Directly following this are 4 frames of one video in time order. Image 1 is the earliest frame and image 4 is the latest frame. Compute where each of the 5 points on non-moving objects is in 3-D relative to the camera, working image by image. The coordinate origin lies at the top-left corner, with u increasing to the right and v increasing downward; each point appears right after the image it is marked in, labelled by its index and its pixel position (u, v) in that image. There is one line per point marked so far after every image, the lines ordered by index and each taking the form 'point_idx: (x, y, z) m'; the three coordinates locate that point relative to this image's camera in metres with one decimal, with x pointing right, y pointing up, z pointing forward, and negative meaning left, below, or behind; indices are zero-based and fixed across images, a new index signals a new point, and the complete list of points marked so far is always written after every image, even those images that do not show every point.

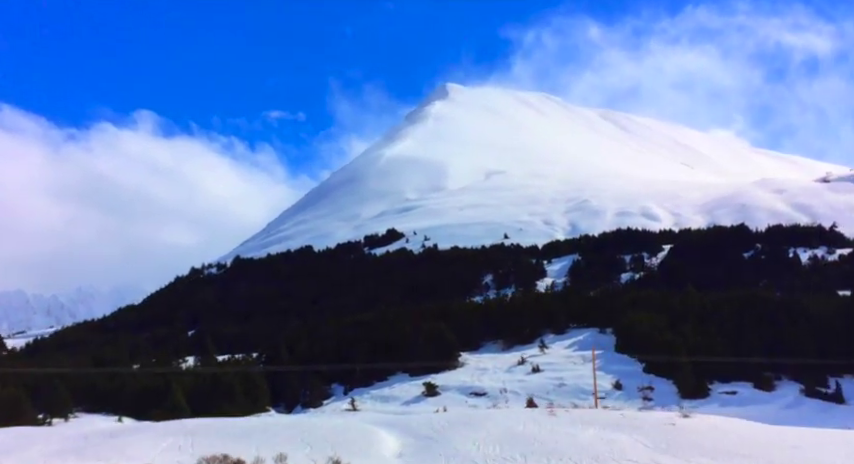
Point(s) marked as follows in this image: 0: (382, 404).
0: (-0.8, -2.9, +15.4) m
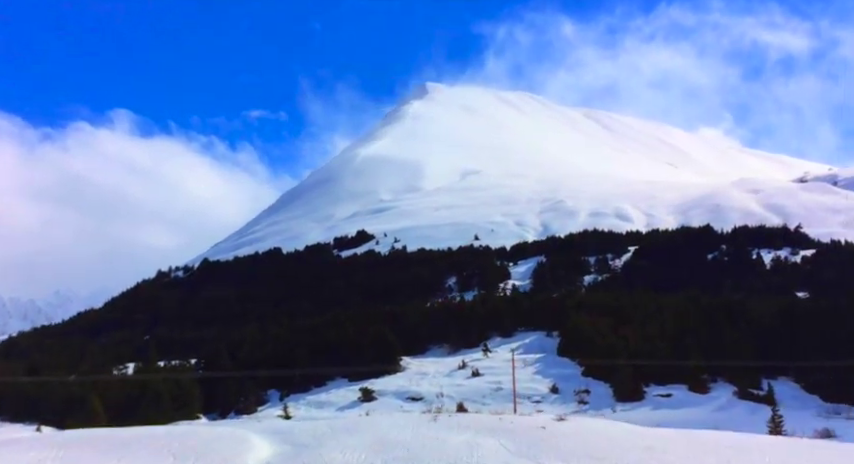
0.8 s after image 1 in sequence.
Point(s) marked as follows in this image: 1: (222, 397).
0: (-1.9, -3.0, +15.4) m
1: (-3.5, -2.9, +15.6) m
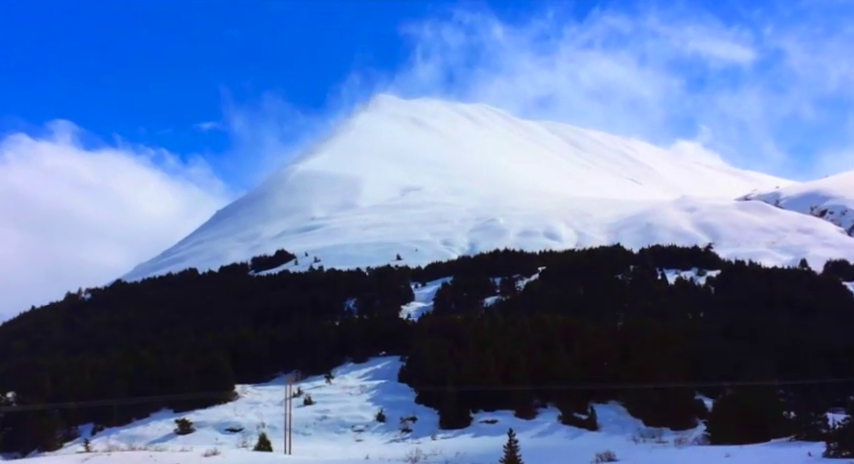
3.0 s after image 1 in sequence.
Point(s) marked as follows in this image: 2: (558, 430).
0: (-4.9, -3.5, +14.9) m
1: (-6.6, -3.3, +14.9) m
2: (+2.4, -3.6, +16.5) m
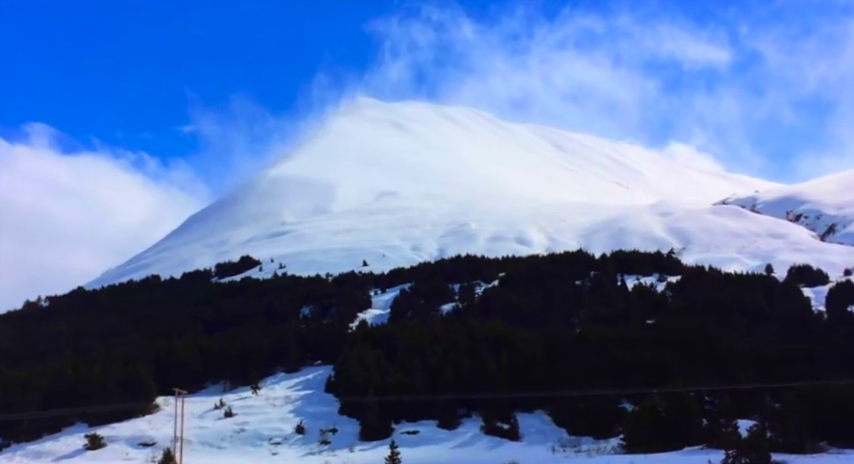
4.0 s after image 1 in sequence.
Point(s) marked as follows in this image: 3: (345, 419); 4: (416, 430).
0: (-6.3, -3.6, +14.4) m
1: (-8.0, -3.5, +14.4) m
2: (+1.0, -3.7, +16.4) m
3: (-1.5, -3.6, +17.4) m
4: (-0.2, -3.7, +16.8) m
